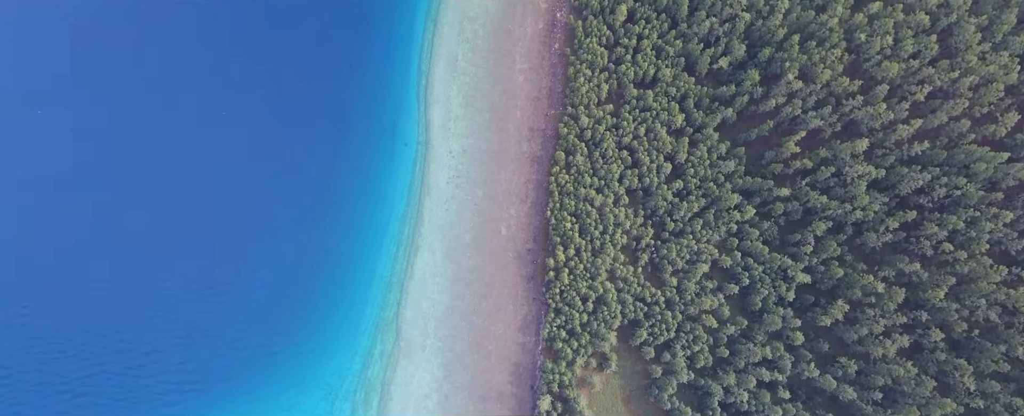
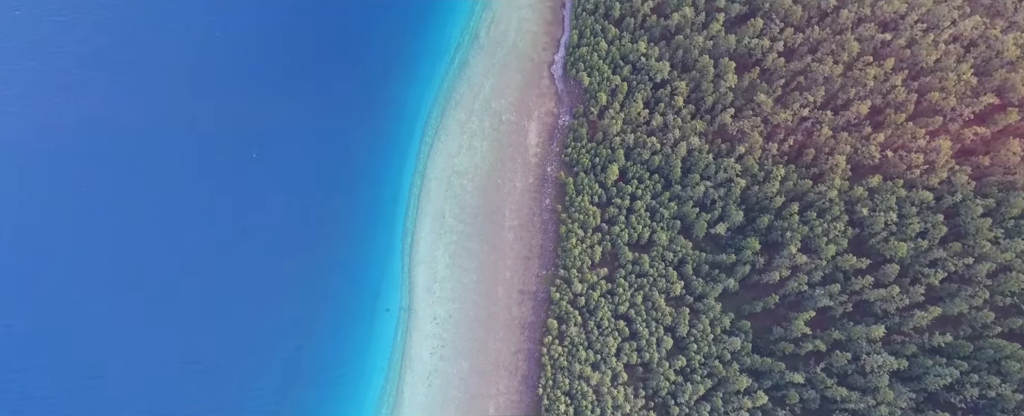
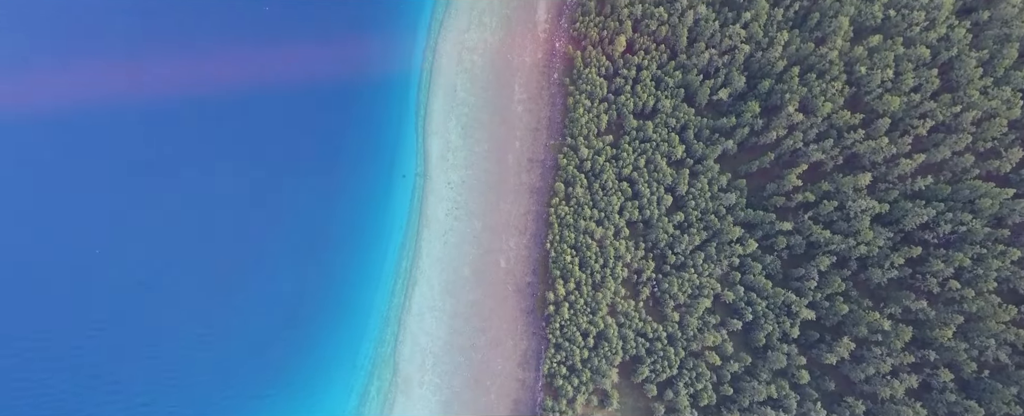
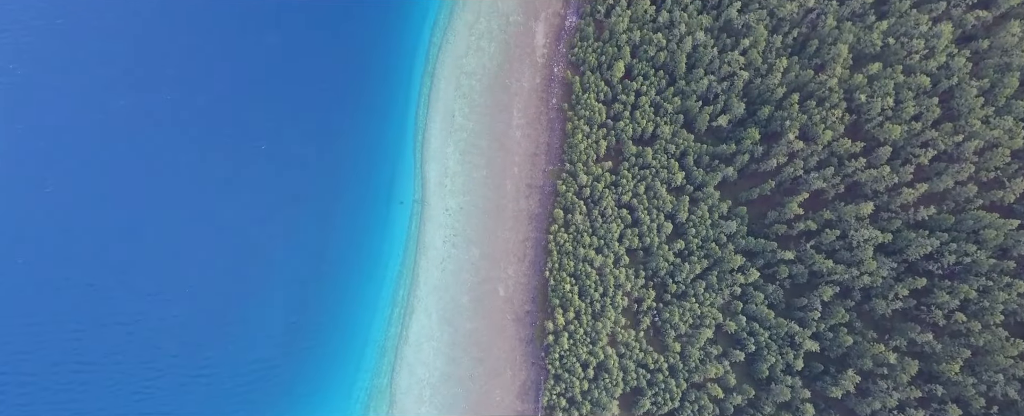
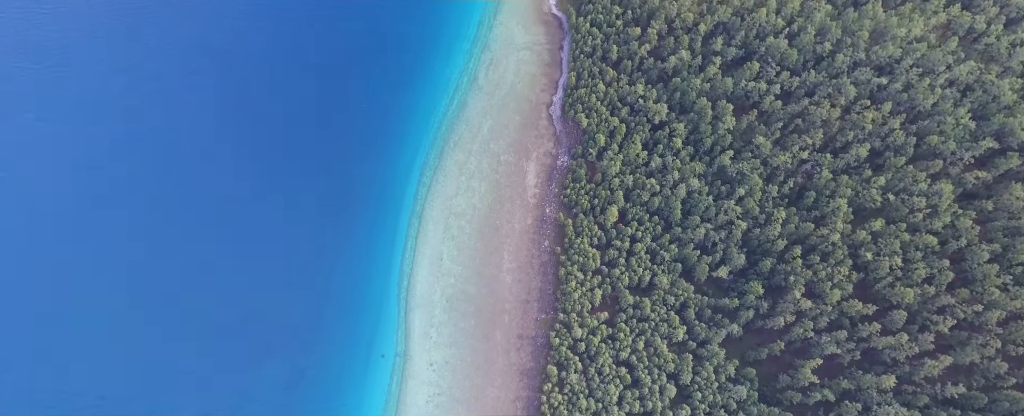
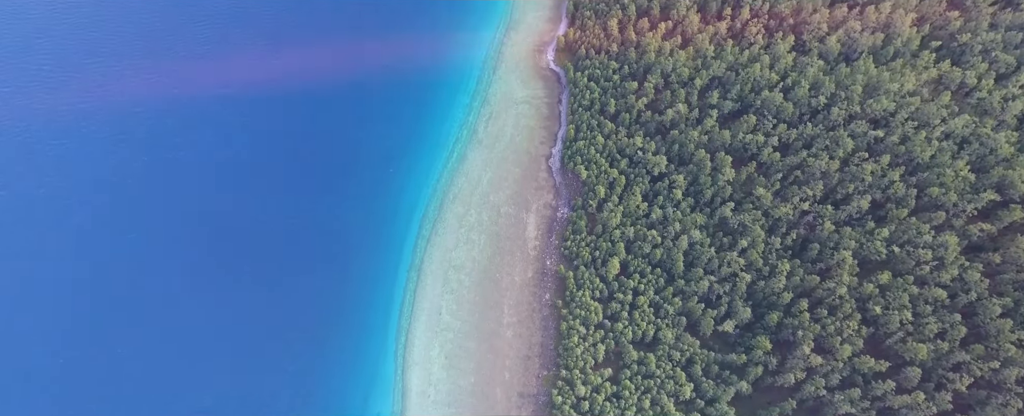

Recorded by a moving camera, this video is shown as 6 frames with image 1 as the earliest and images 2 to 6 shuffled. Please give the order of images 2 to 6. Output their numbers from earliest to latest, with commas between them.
3, 4, 2, 5, 6
